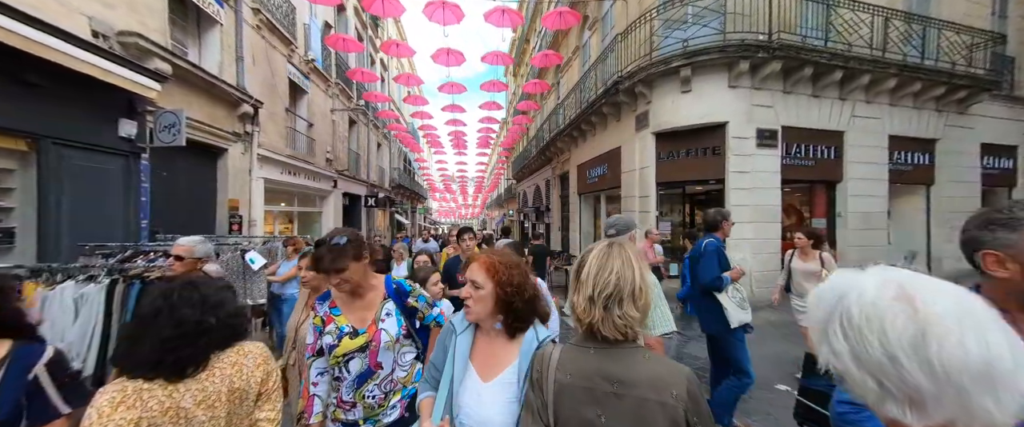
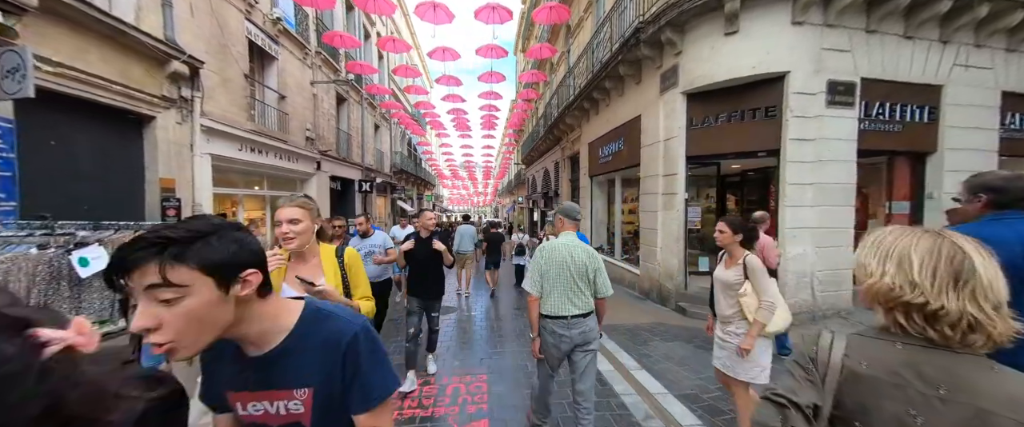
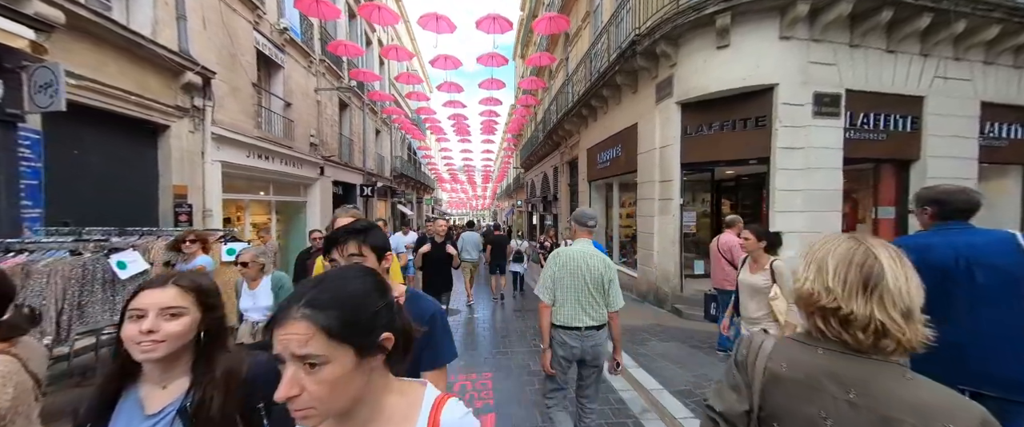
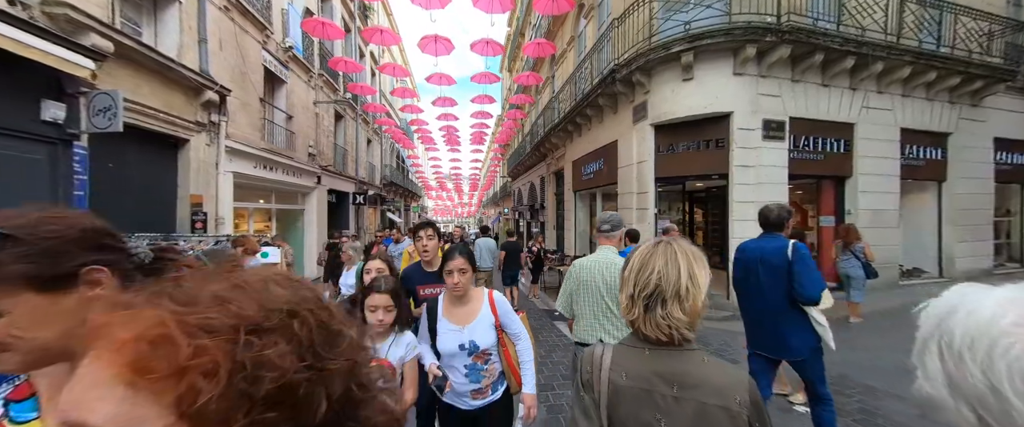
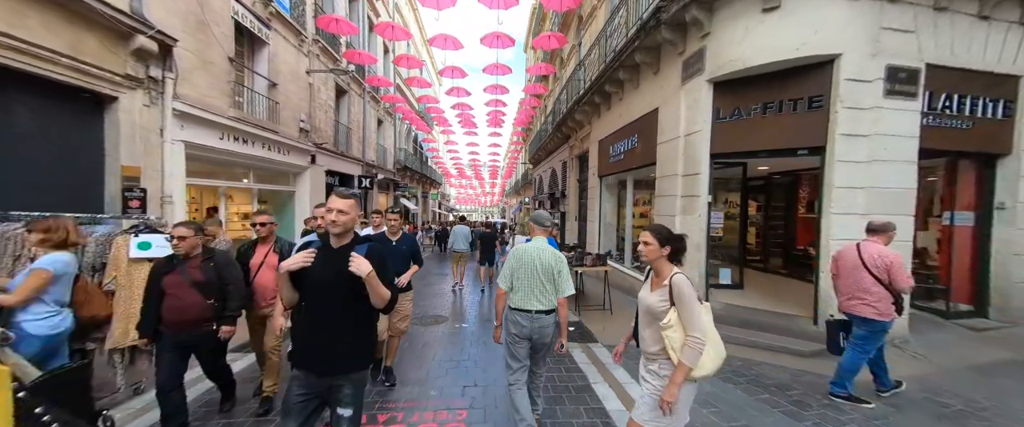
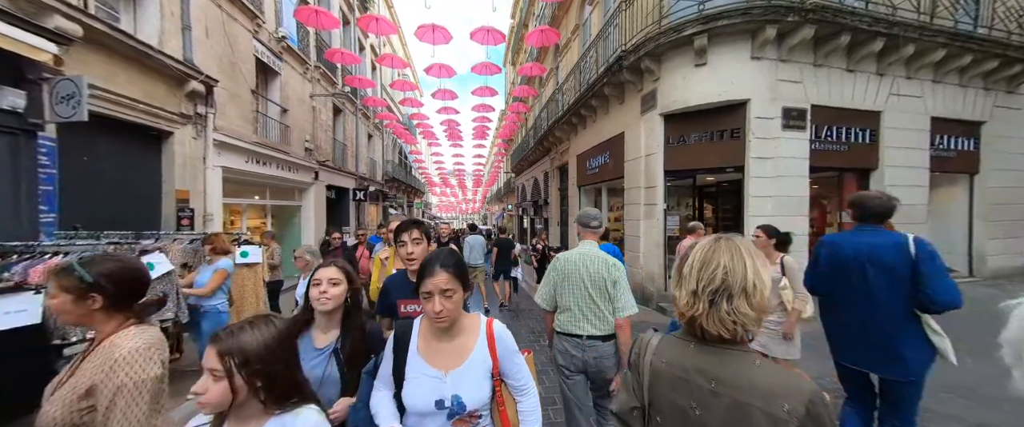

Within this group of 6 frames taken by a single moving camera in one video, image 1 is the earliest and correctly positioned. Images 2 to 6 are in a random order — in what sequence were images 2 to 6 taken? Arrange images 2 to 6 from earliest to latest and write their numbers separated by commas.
4, 6, 3, 2, 5
